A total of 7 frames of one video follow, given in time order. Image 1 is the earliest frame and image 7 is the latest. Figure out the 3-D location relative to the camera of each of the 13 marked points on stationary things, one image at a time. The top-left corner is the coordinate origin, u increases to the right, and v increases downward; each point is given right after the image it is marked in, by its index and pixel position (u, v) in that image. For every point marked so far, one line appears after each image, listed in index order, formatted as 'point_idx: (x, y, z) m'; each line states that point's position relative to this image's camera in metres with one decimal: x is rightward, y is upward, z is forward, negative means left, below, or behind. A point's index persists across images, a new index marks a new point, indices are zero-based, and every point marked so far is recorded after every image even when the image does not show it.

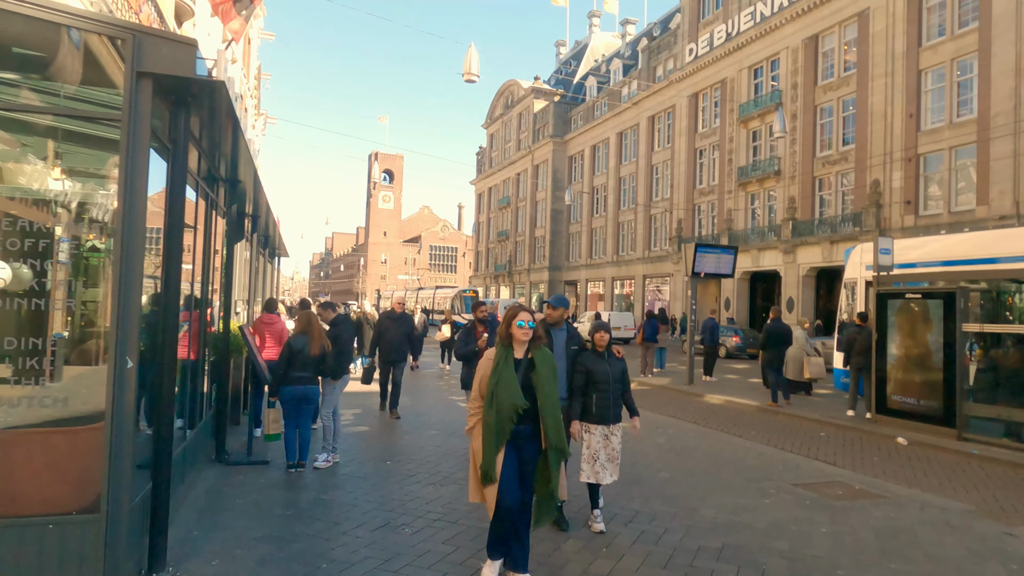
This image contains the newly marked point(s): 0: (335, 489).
0: (-1.8, -2.0, +6.6) m
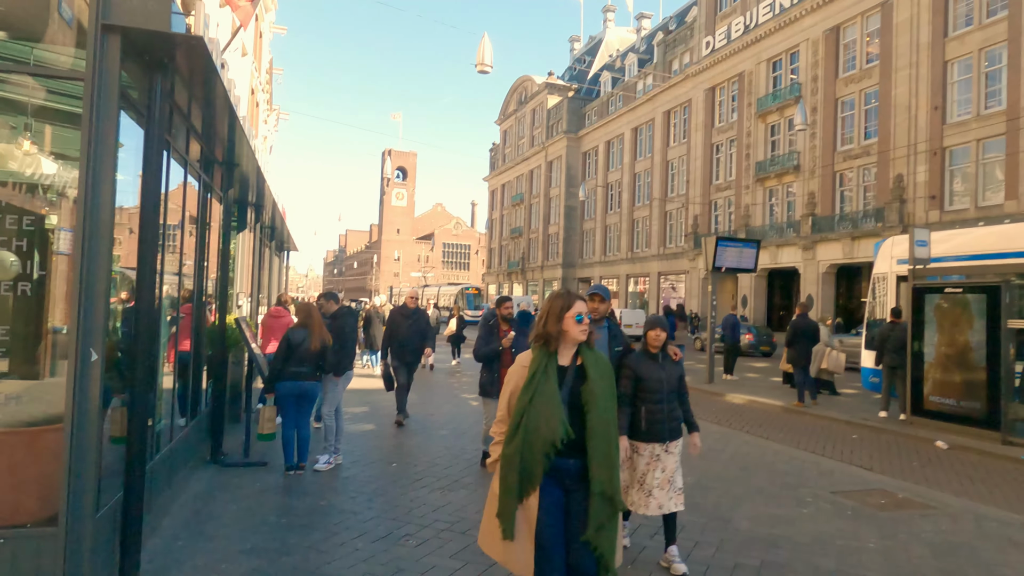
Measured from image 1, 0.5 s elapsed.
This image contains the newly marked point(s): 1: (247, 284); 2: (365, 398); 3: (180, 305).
0: (-1.6, -1.9, +6.2) m
1: (-4.8, +0.1, +12.0) m
2: (-2.7, -2.0, +12.2) m
3: (-3.3, -0.2, +6.5) m
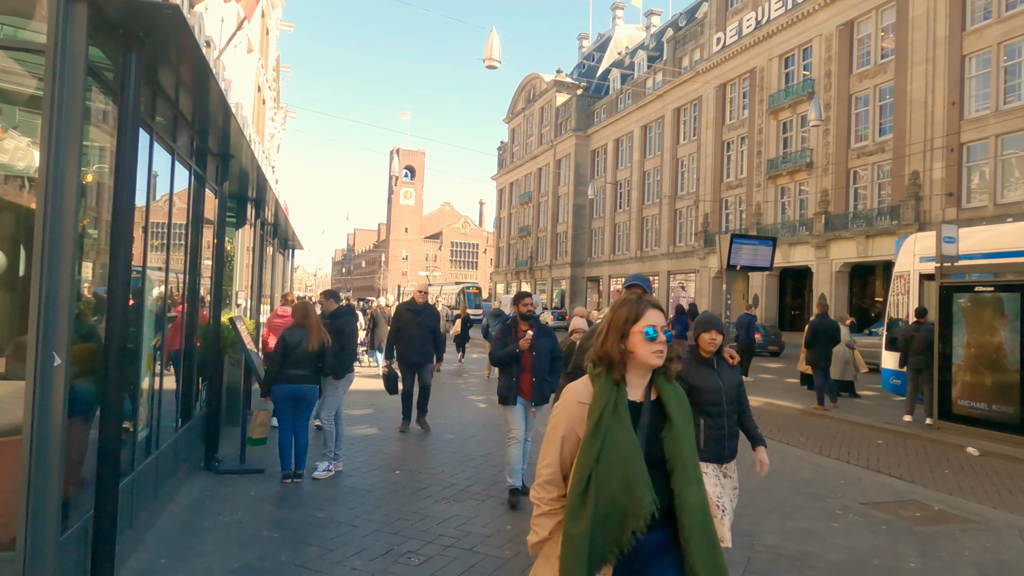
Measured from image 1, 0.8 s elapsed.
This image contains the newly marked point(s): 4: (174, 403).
0: (-1.6, -1.9, +5.8) m
1: (-4.6, +0.1, +11.6) m
2: (-2.5, -2.0, +11.8) m
3: (-3.2, -0.2, +6.1) m
4: (-3.2, -1.1, +6.2) m
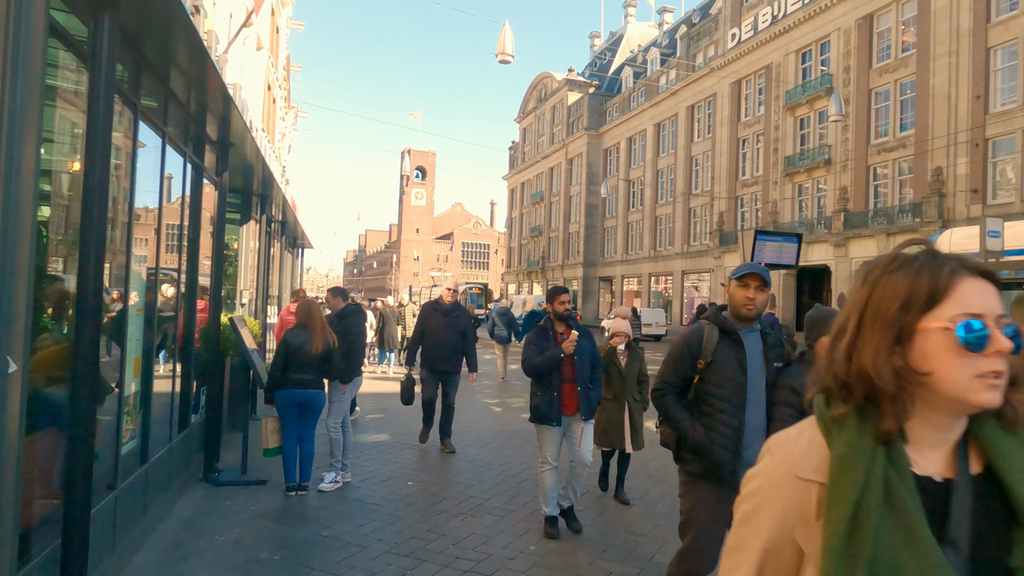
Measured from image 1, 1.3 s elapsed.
0: (-1.4, -1.9, +5.3) m
1: (-4.3, +0.1, +11.2) m
2: (-2.2, -2.0, +11.4) m
3: (-3.0, -0.2, +5.7) m
4: (-3.0, -1.1, +5.8) m
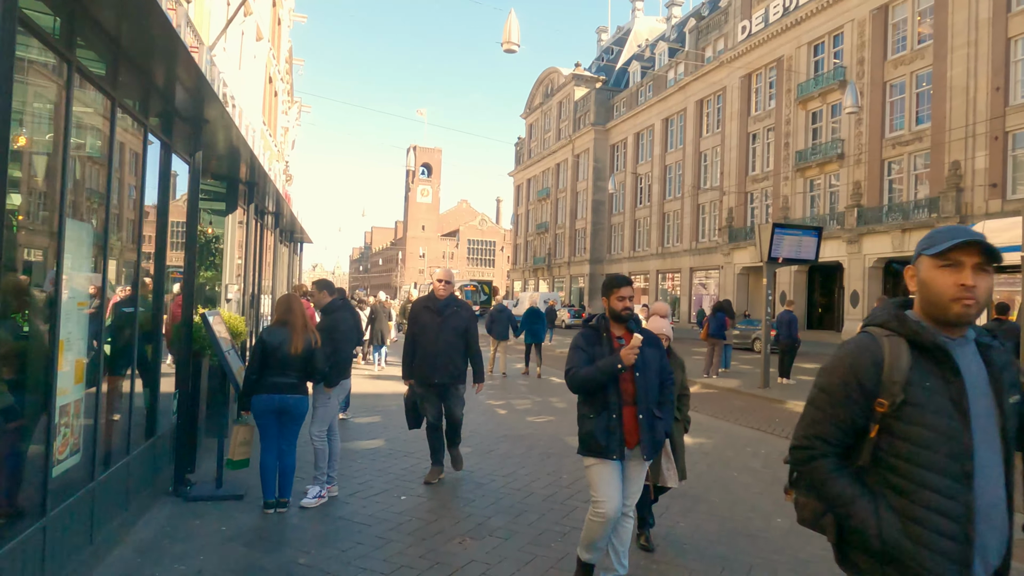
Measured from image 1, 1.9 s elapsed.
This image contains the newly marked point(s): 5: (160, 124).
0: (-1.3, -1.8, +4.7) m
1: (-4.3, +0.2, +10.6) m
2: (-2.2, -1.9, +10.7) m
3: (-3.0, -0.1, +5.1) m
4: (-3.0, -1.0, +5.2) m
5: (-3.0, +1.4, +5.7) m
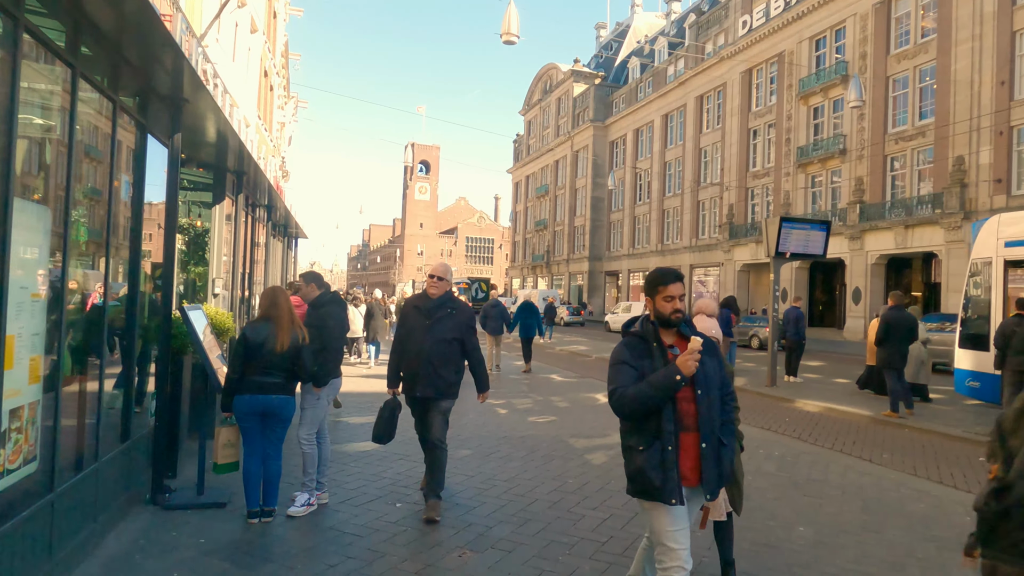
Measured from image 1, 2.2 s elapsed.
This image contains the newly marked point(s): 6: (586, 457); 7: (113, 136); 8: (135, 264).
0: (-1.3, -1.7, +4.3) m
1: (-4.3, +0.3, +10.2) m
2: (-2.1, -1.8, +10.3) m
3: (-2.9, 0.0, +4.7) m
4: (-2.9, -1.0, +4.8) m
5: (-3.0, +1.5, +5.3) m
6: (+0.8, -1.9, +7.5) m
7: (-3.0, +1.2, +4.9) m
8: (-3.1, +0.2, +5.5) m
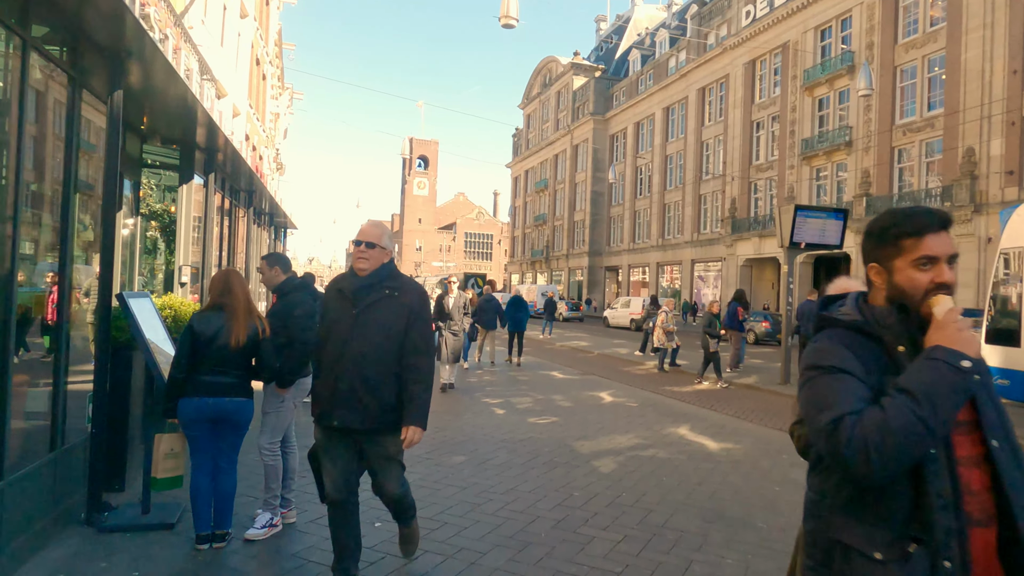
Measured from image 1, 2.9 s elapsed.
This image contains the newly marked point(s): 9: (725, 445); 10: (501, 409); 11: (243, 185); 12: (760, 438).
0: (-1.3, -1.6, +3.5) m
1: (-4.3, +0.4, +9.4) m
2: (-2.2, -1.7, +9.6) m
3: (-2.9, +0.1, +3.9) m
4: (-2.9, -0.8, +4.0) m
5: (-3.0, +1.6, +4.5) m
6: (+0.8, -1.8, +6.7) m
7: (-3.0, +1.3, +4.2) m
8: (-3.1, +0.3, +4.7) m
9: (+2.5, -1.8, +7.9) m
10: (-0.2, -1.7, +9.7) m
11: (-4.3, +1.7, +10.8) m
12: (+3.1, -1.9, +8.5) m
